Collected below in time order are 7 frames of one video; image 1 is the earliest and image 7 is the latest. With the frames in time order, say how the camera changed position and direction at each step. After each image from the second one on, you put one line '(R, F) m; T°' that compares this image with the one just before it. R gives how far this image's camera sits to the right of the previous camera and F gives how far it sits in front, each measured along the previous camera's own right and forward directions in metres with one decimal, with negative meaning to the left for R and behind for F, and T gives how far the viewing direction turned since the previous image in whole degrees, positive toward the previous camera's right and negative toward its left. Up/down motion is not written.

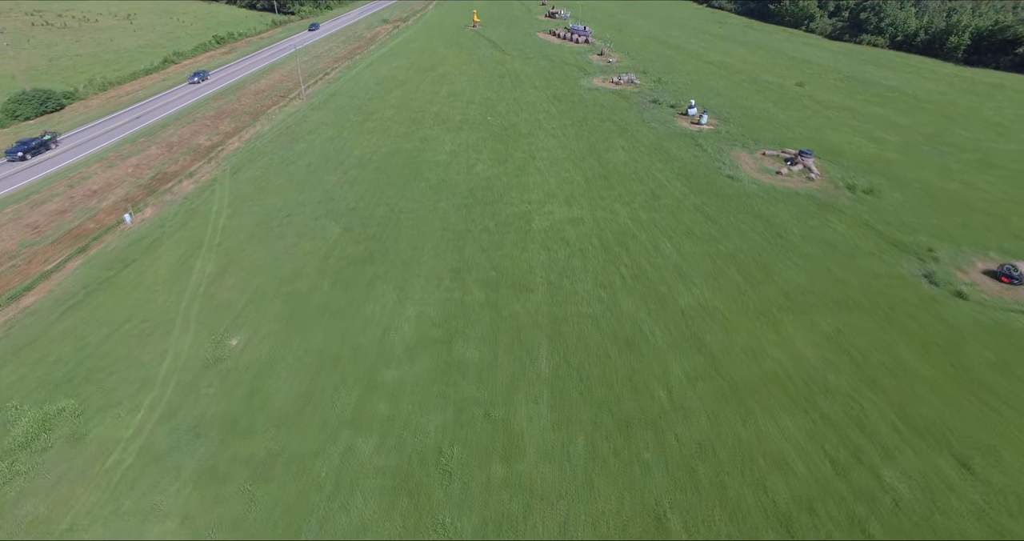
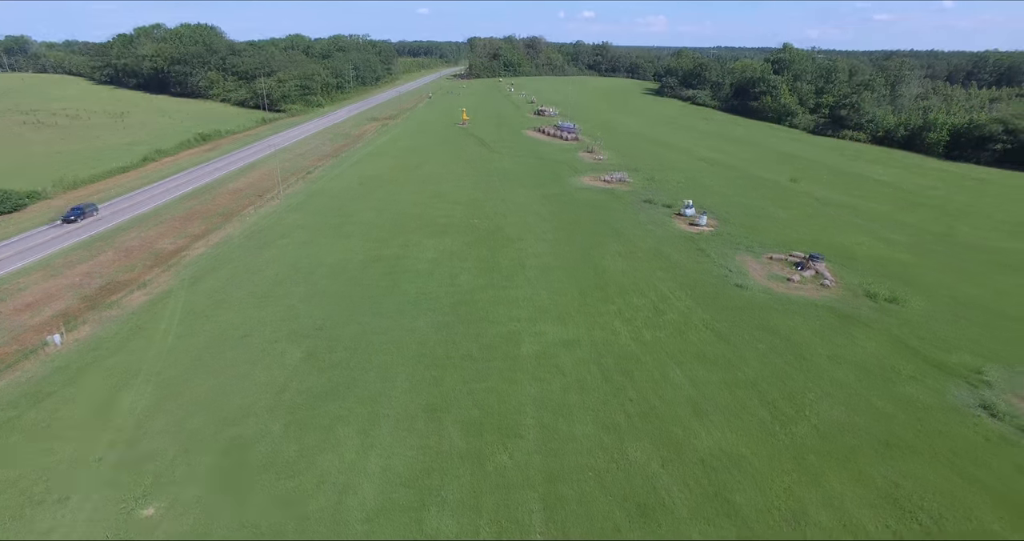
(+0.2, +2.7) m; +1°
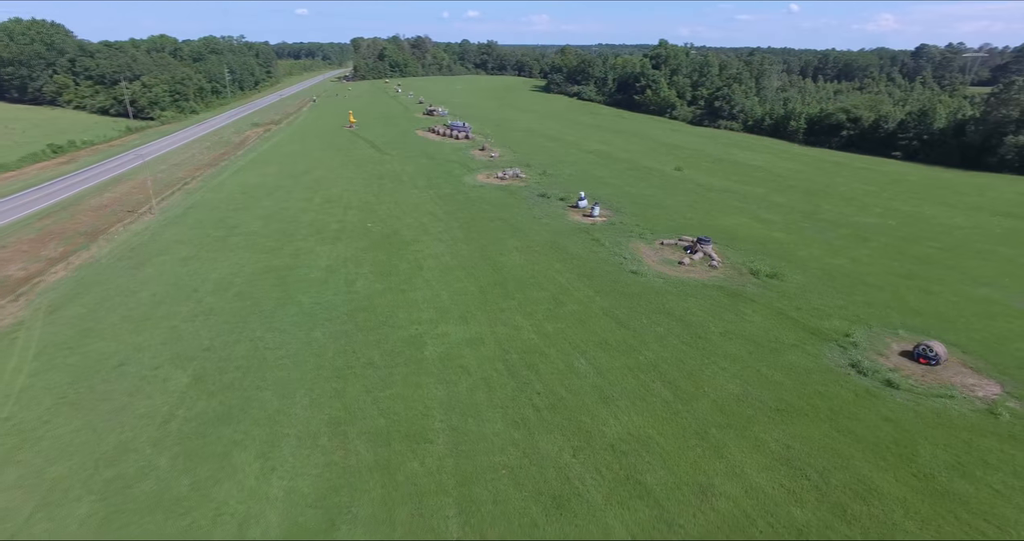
(+0.1, +0.3) m; +9°
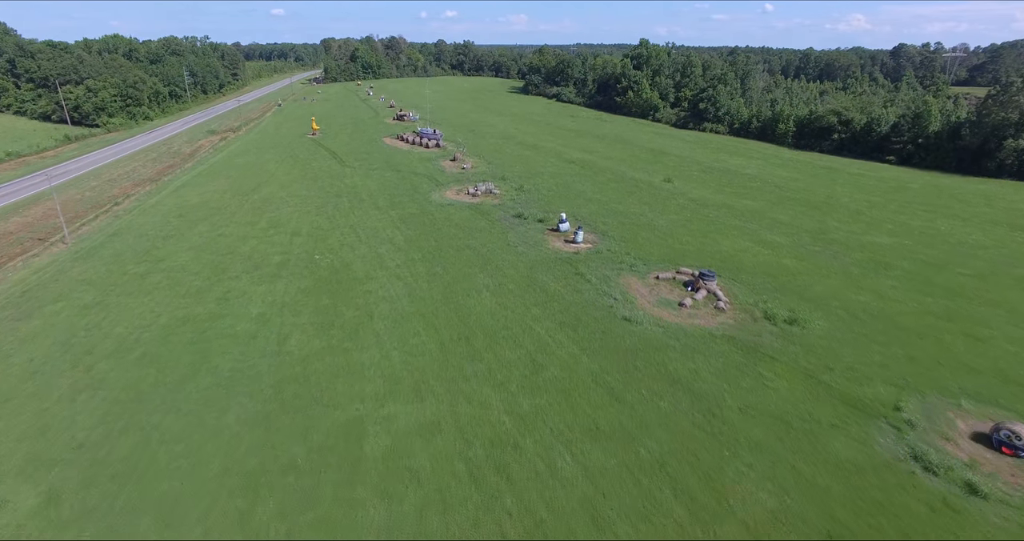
(+0.5, +4.4) m; +2°
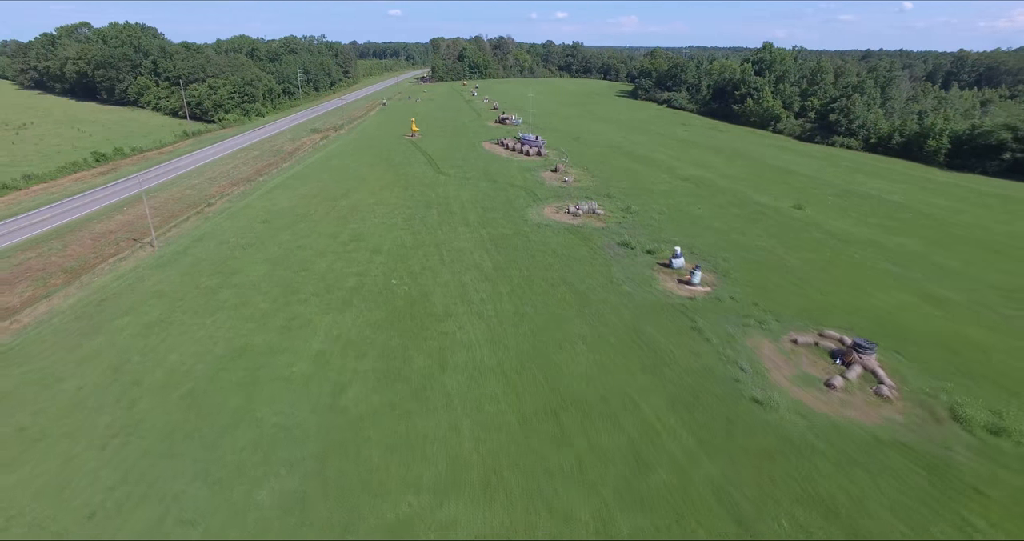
(-0.3, +3.8) m; -9°
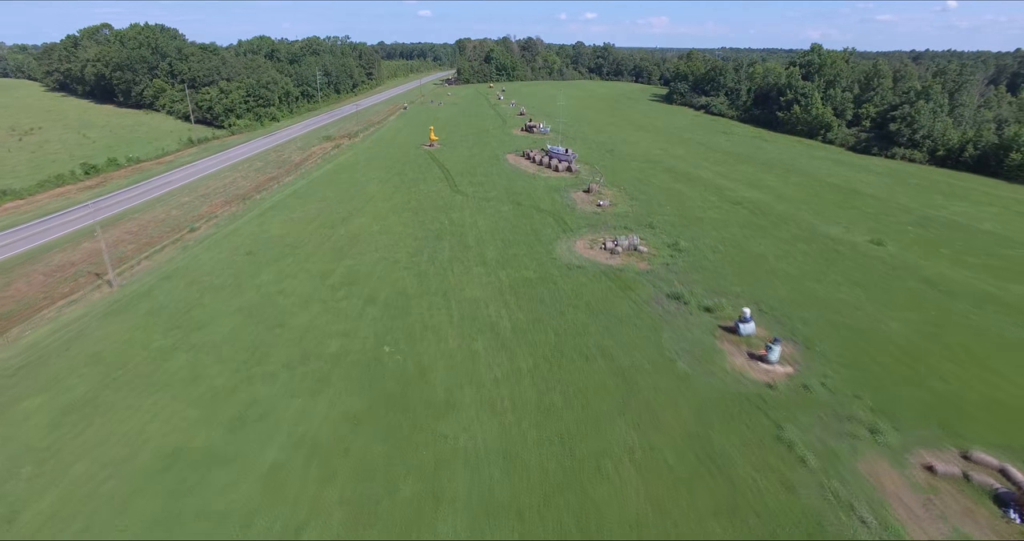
(0.0, +5.4) m; -2°
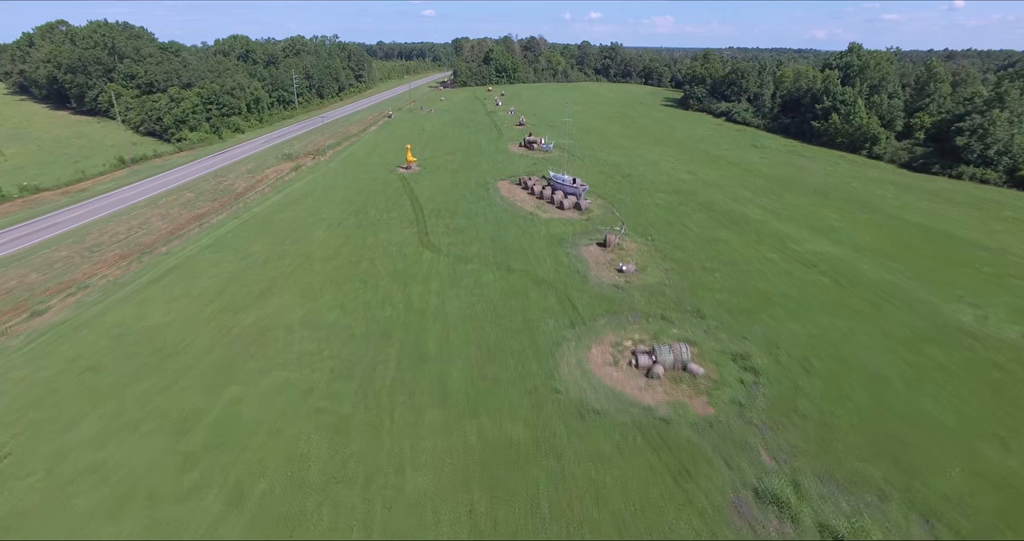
(+0.7, +10.4) m; 0°
